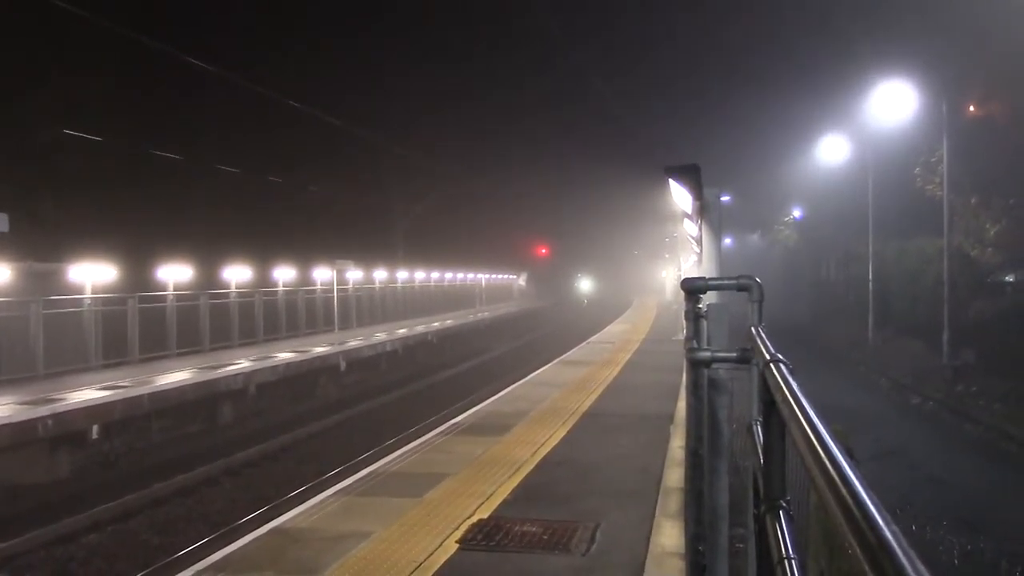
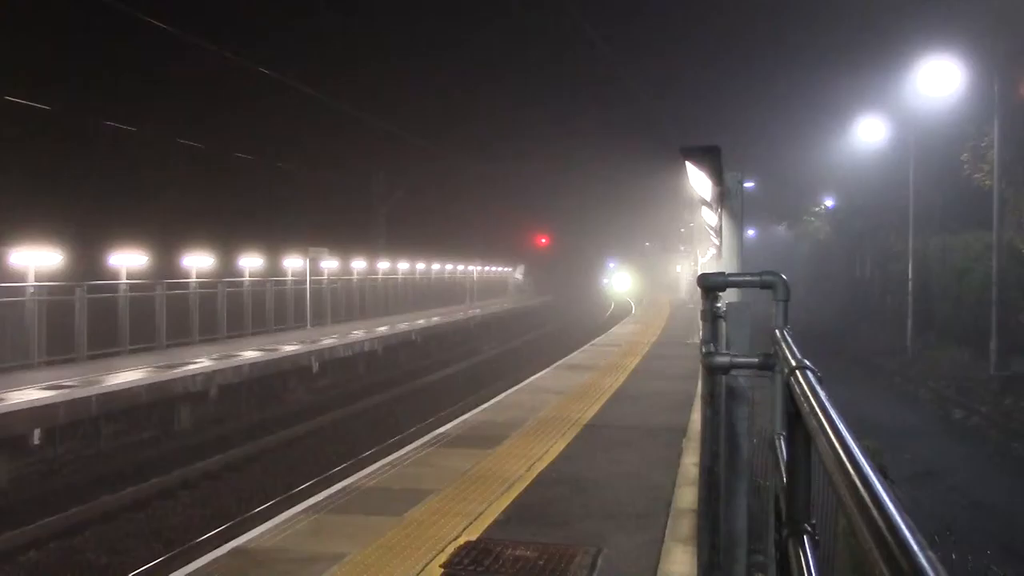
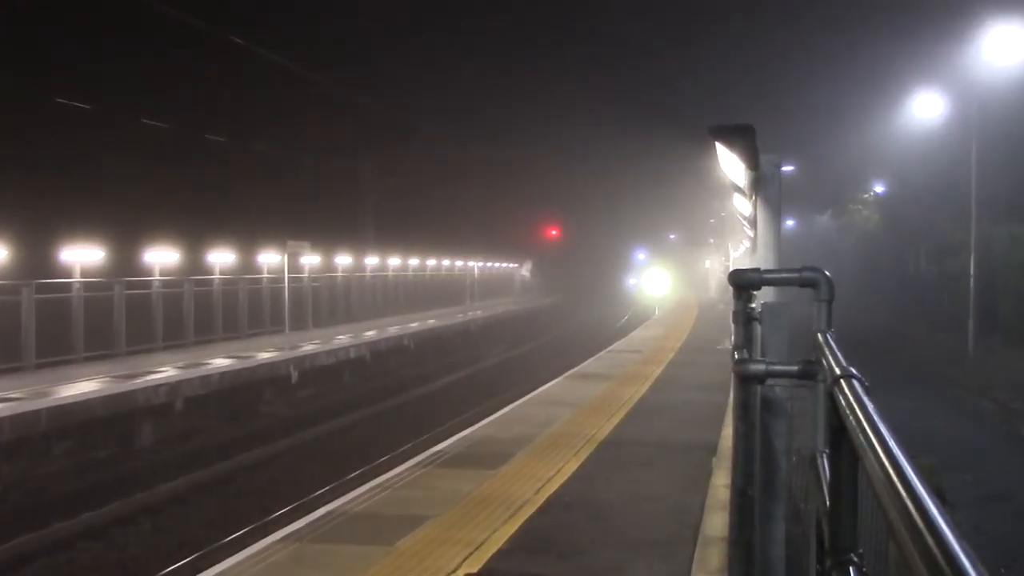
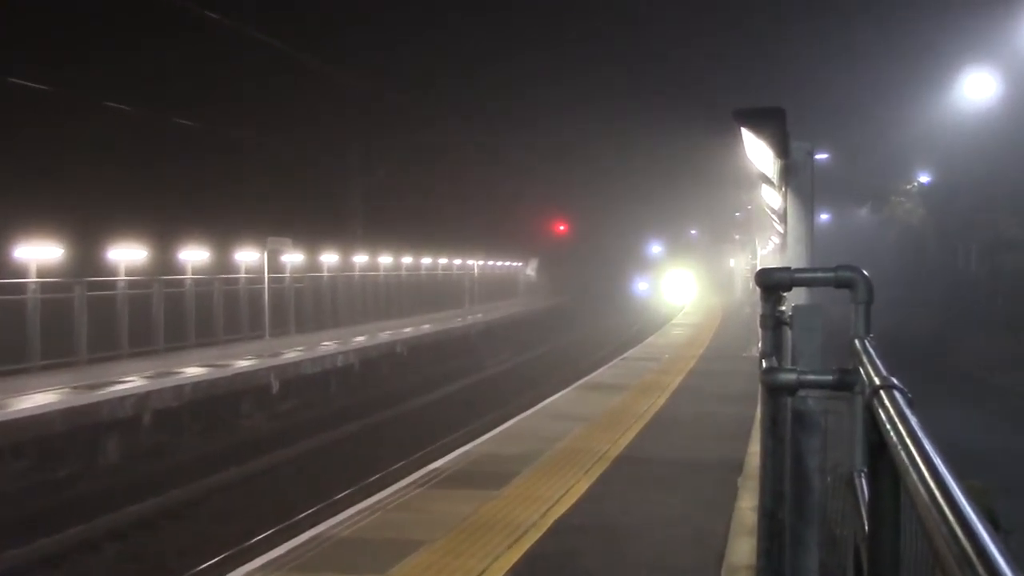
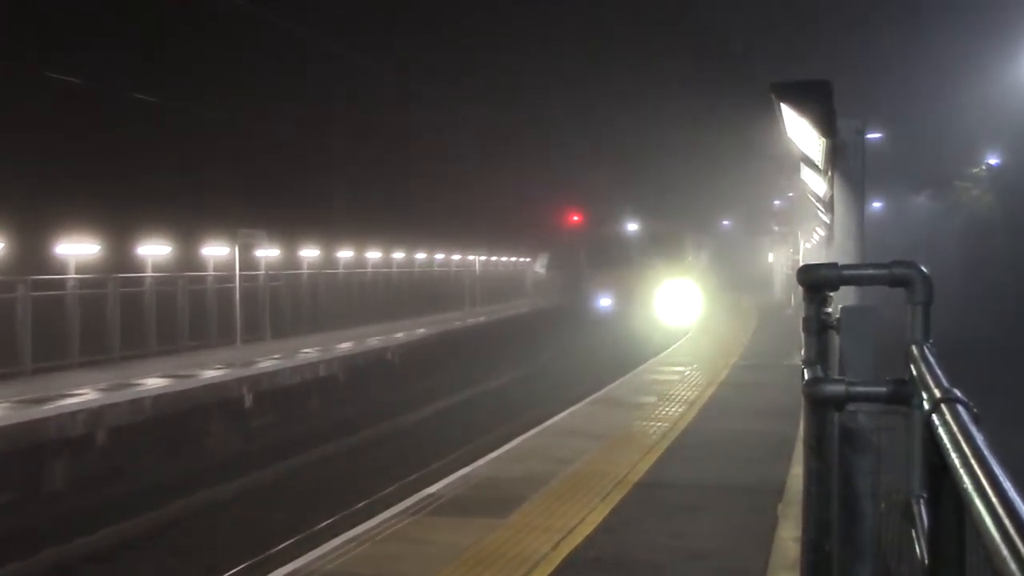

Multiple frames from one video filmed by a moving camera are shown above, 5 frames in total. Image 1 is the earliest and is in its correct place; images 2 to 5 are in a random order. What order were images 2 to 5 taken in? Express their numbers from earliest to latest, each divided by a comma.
2, 3, 4, 5
